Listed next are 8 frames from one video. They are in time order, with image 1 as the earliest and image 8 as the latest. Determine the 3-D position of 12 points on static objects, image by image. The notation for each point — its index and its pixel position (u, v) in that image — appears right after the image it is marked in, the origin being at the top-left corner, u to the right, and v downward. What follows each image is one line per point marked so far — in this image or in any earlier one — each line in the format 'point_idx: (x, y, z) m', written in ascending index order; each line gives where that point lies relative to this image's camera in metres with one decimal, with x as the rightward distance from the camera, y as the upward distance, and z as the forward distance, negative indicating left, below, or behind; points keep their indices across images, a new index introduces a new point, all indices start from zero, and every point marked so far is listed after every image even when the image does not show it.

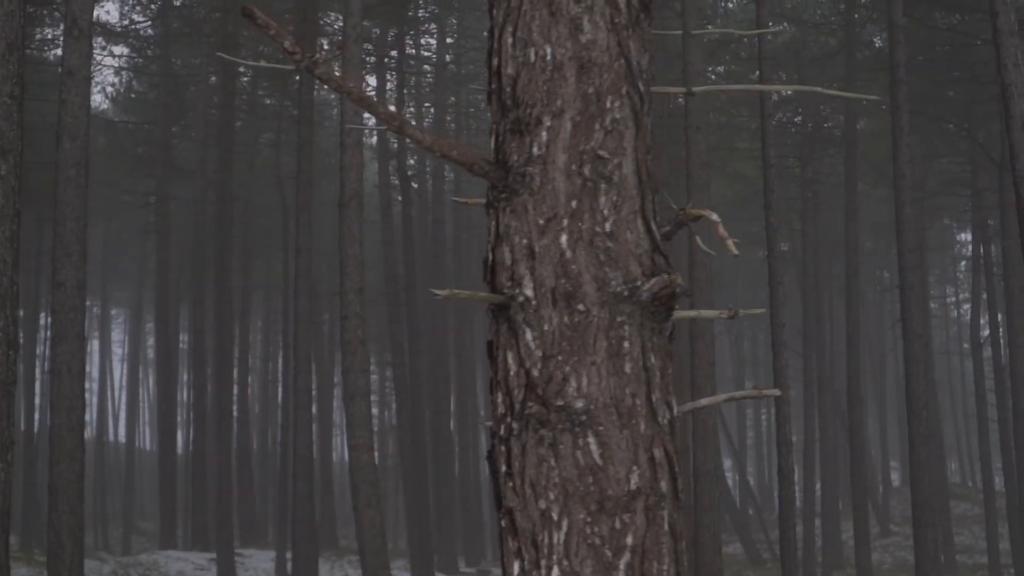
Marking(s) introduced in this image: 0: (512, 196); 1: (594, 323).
0: (0.0, +0.4, +3.9) m
1: (+0.3, -0.1, +3.8) m
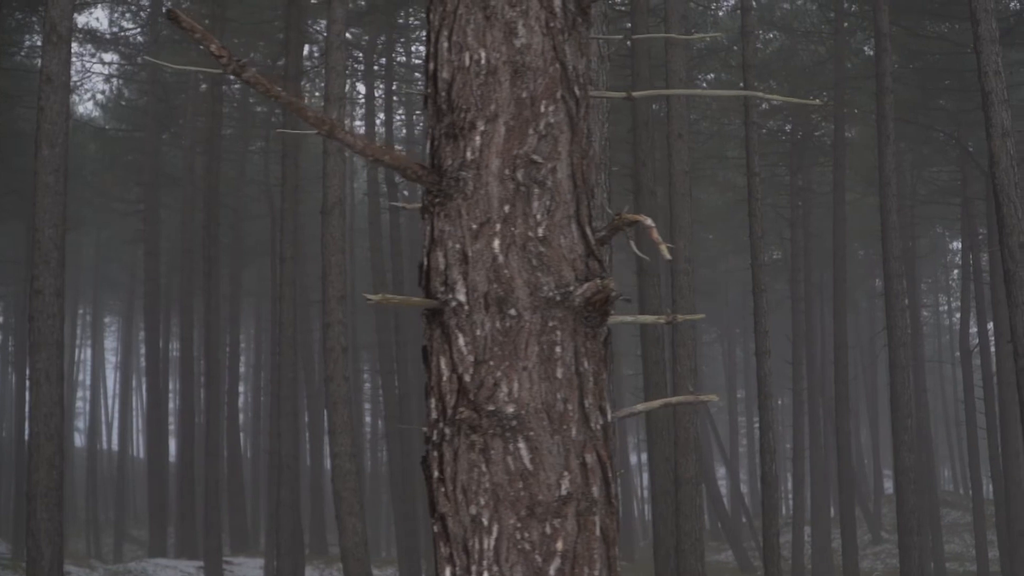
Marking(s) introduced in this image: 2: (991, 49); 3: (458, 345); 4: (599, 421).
0: (-0.3, +0.3, +3.9) m
1: (0.0, -0.1, +3.8) m
2: (+5.8, +2.9, +12.2) m
3: (-0.2, -0.2, +3.8) m
4: (+0.3, -0.5, +3.8) m
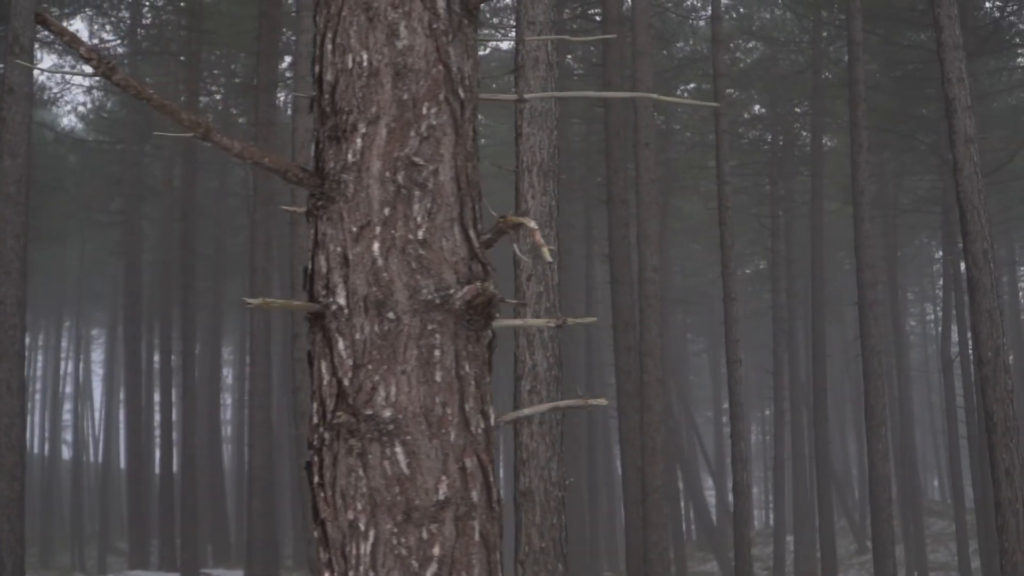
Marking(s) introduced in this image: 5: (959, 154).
0: (-0.7, +0.3, +3.9) m
1: (-0.4, -0.2, +3.7) m
2: (+5.4, +2.8, +12.2) m
3: (-0.6, -0.2, +3.8) m
4: (-0.1, -0.5, +3.8) m
5: (+5.4, +1.6, +12.2) m
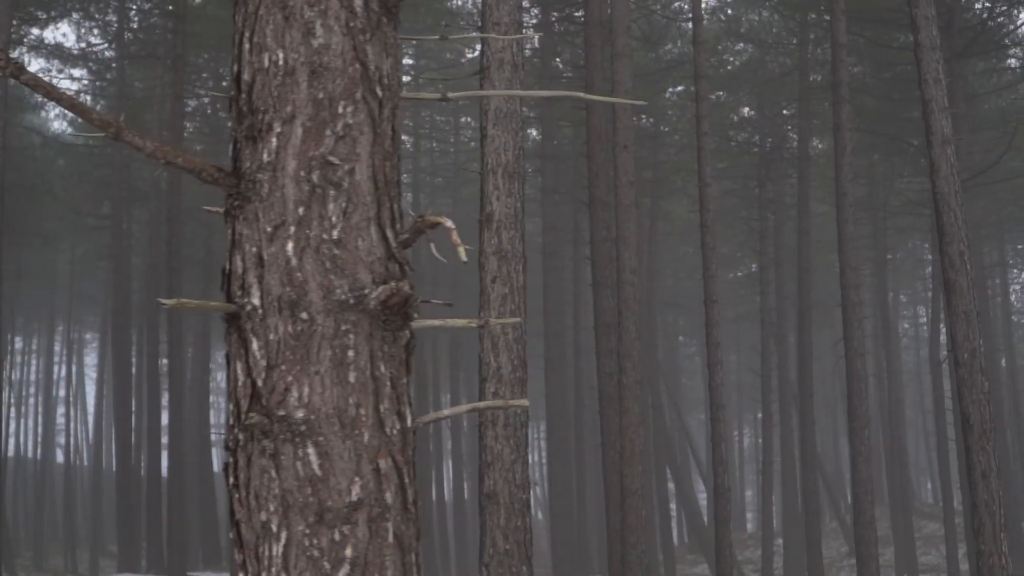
0: (-1.0, +0.3, +3.8) m
1: (-0.7, -0.2, +3.7) m
2: (+5.1, +2.8, +12.2) m
3: (-1.0, -0.2, +3.7) m
4: (-0.4, -0.5, +3.8) m
5: (+5.1, +1.6, +12.2) m
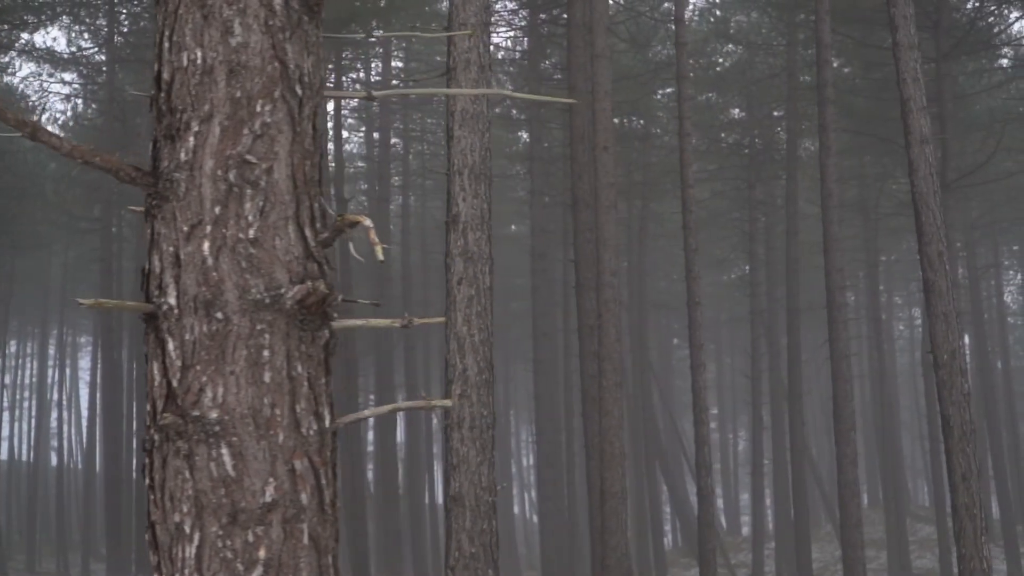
0: (-1.3, +0.3, +3.8) m
1: (-1.0, -0.2, +3.7) m
2: (+4.8, +2.8, +12.2) m
3: (-1.3, -0.2, +3.7) m
4: (-0.7, -0.5, +3.7) m
5: (+4.8, +1.6, +12.2) m
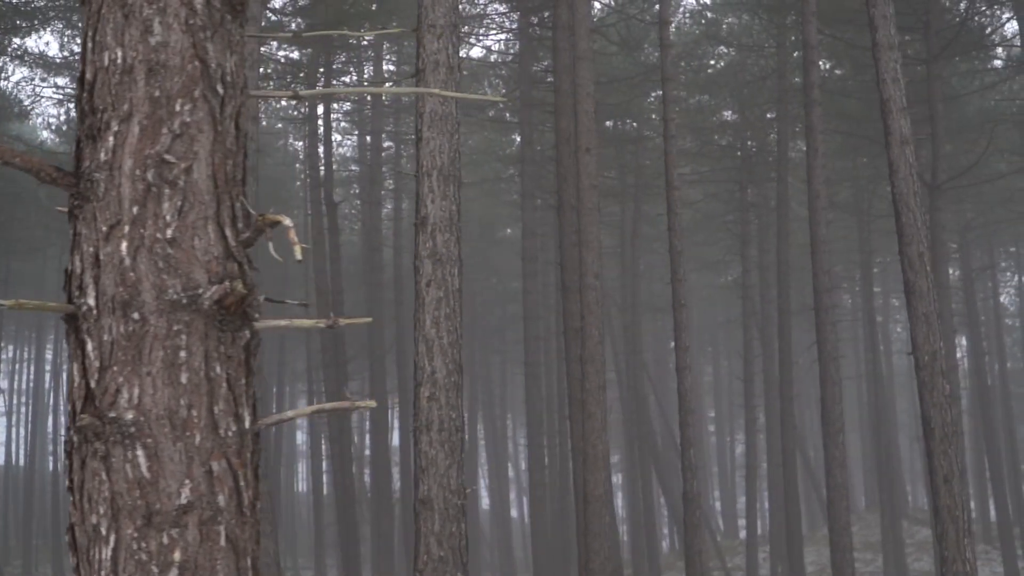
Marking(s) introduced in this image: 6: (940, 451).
0: (-1.6, +0.3, +3.8) m
1: (-1.3, -0.2, +3.6) m
2: (+4.5, +2.8, +12.1) m
3: (-1.6, -0.2, +3.7) m
4: (-1.0, -0.5, +3.7) m
5: (+4.6, +1.6, +12.1) m
6: (+4.9, -1.9, +11.7) m
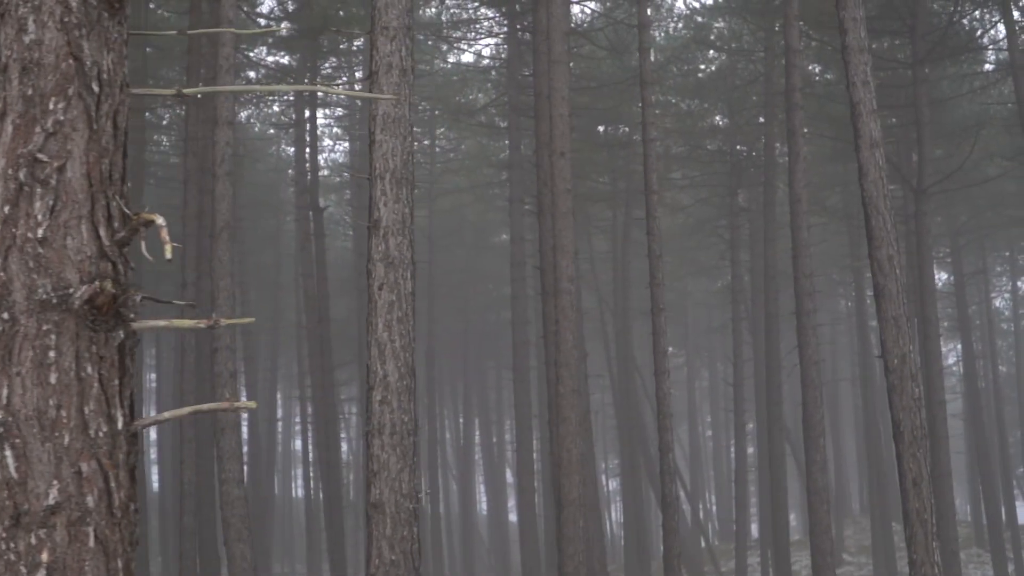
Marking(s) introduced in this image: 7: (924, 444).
0: (-2.1, +0.3, +3.8) m
1: (-1.8, -0.2, +3.6) m
2: (+4.1, +2.8, +12.1) m
3: (-2.0, -0.2, +3.7) m
4: (-1.5, -0.5, +3.7) m
5: (+4.2, +1.5, +12.1) m
6: (+4.6, -1.9, +11.6) m
7: (+4.8, -1.8, +11.7) m
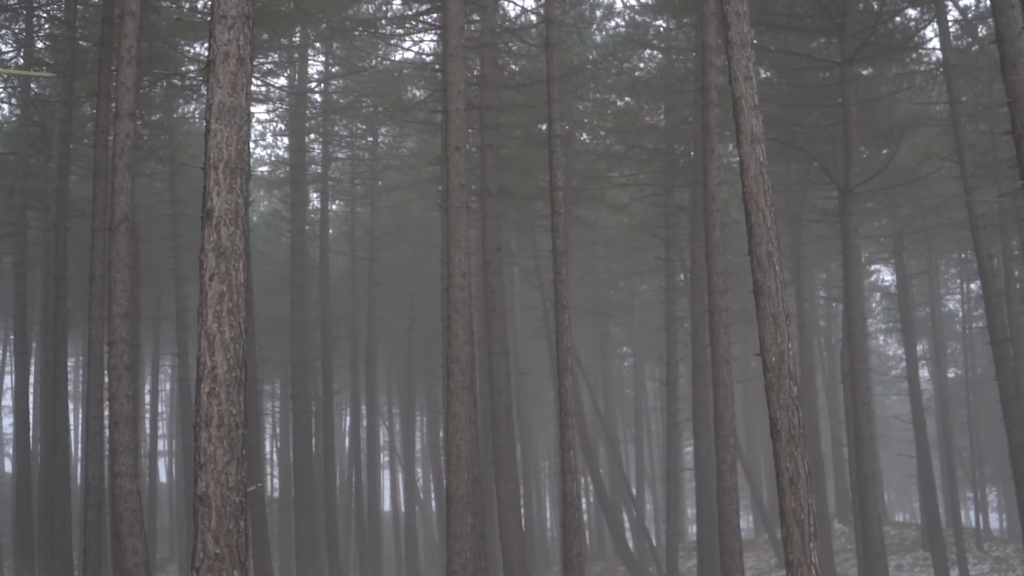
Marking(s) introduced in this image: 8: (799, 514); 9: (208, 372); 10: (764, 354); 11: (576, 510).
0: (-3.5, +0.4, +3.7) m
1: (-3.1, -0.1, +3.5) m
2: (+2.7, +2.8, +12.0) m
3: (-3.4, -0.1, +3.6) m
4: (-2.9, -0.4, +3.6) m
5: (+2.8, +1.6, +12.0) m
6: (+3.1, -1.9, +11.6) m
7: (+3.3, -1.8, +11.7) m
8: (+3.3, -2.6, +11.5) m
9: (-2.5, -0.7, +8.5) m
10: (+2.9, -0.8, +11.8) m
11: (+1.0, -3.3, +15.0) m
